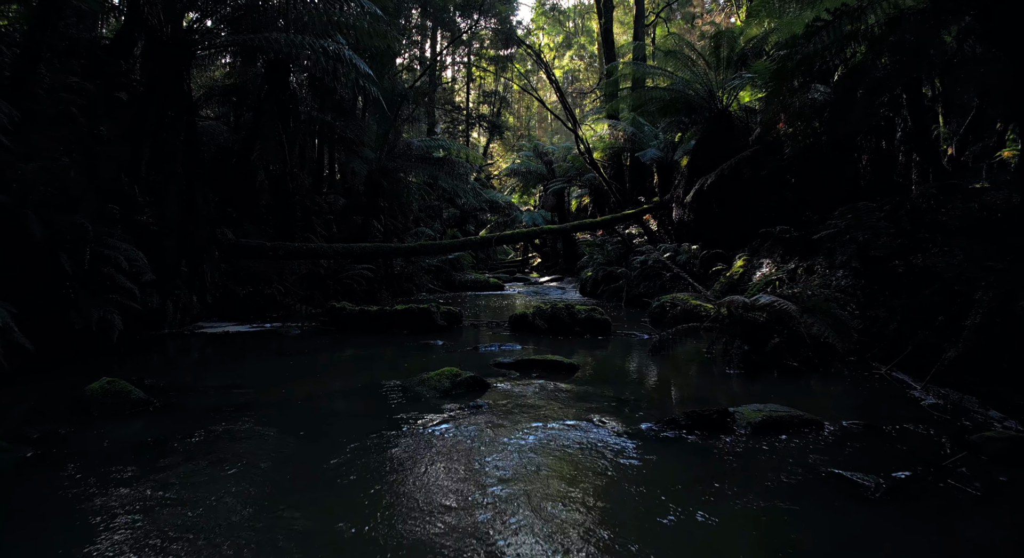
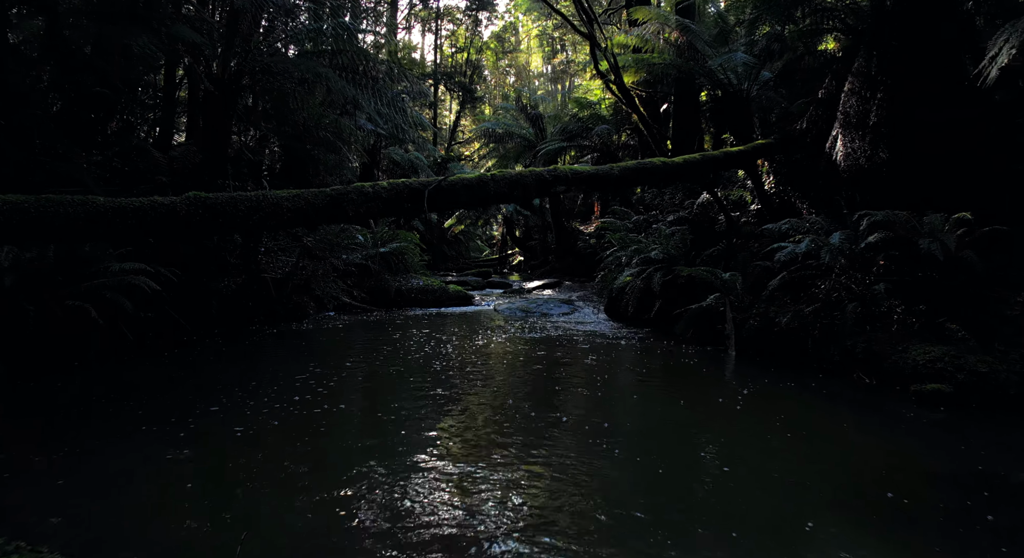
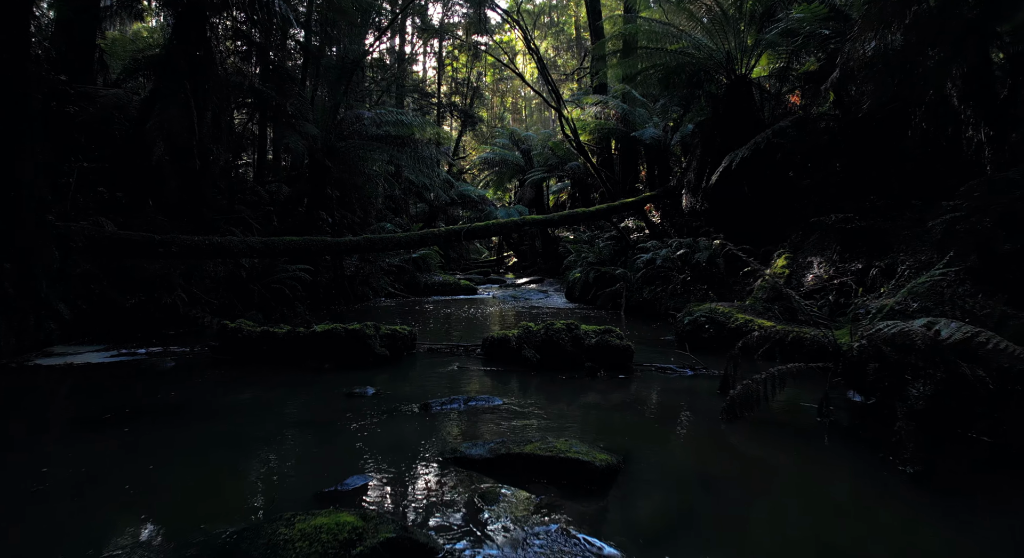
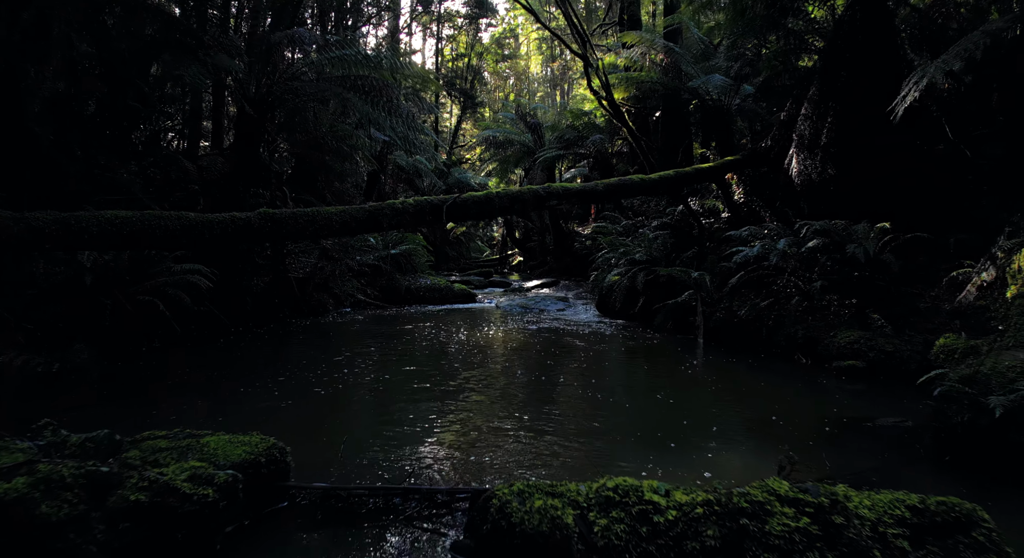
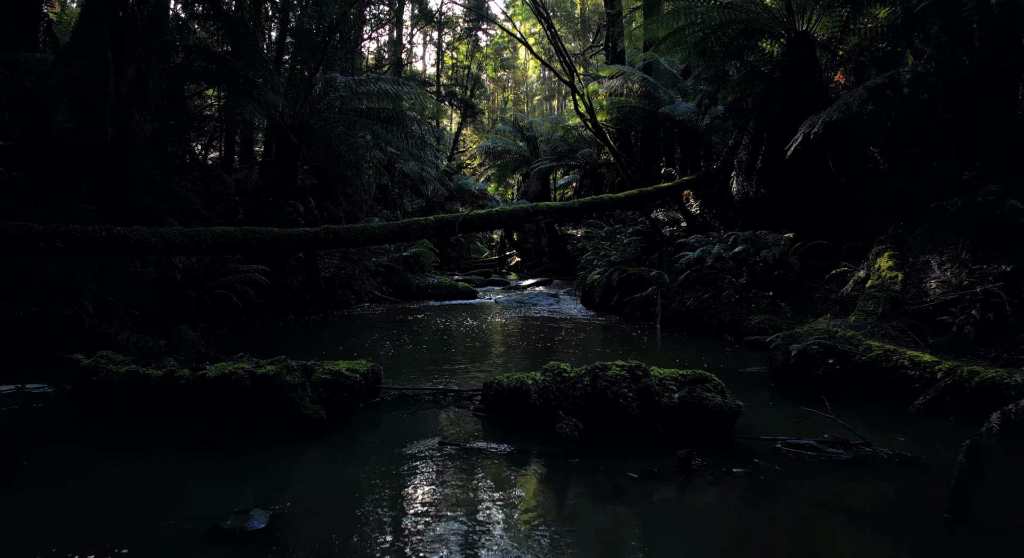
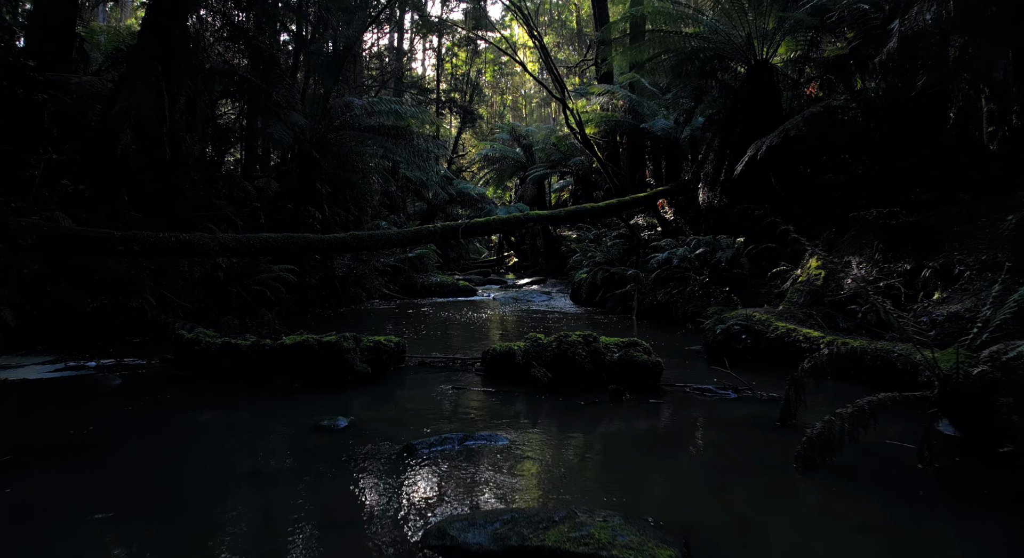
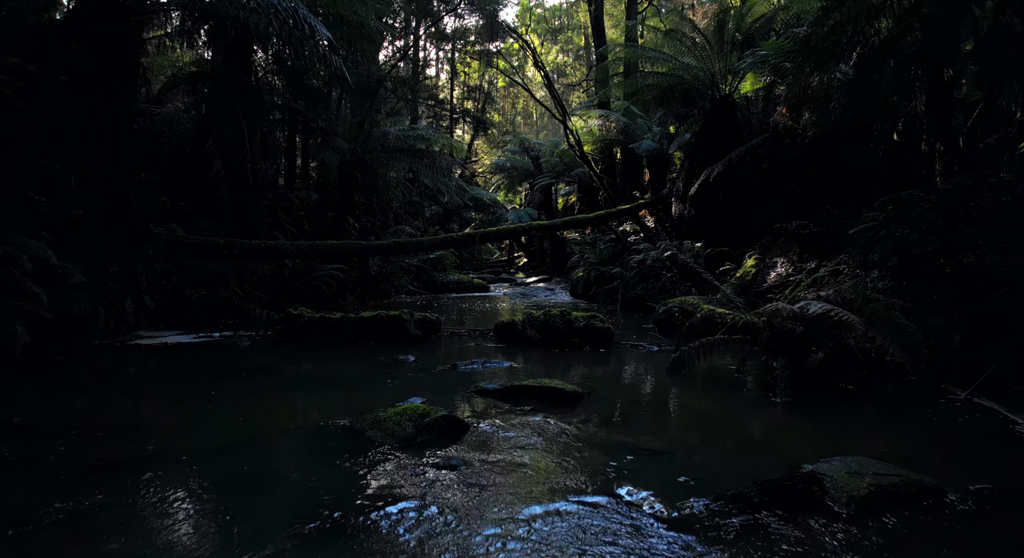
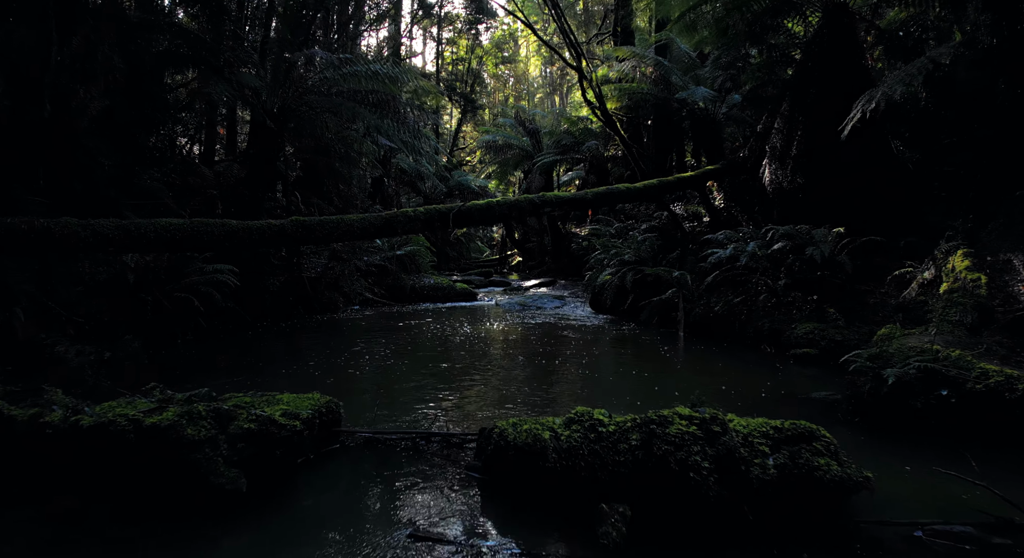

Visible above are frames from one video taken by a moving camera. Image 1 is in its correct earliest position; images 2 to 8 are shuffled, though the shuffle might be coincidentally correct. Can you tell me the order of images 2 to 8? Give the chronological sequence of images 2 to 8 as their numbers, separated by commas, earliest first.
7, 3, 6, 5, 8, 4, 2
